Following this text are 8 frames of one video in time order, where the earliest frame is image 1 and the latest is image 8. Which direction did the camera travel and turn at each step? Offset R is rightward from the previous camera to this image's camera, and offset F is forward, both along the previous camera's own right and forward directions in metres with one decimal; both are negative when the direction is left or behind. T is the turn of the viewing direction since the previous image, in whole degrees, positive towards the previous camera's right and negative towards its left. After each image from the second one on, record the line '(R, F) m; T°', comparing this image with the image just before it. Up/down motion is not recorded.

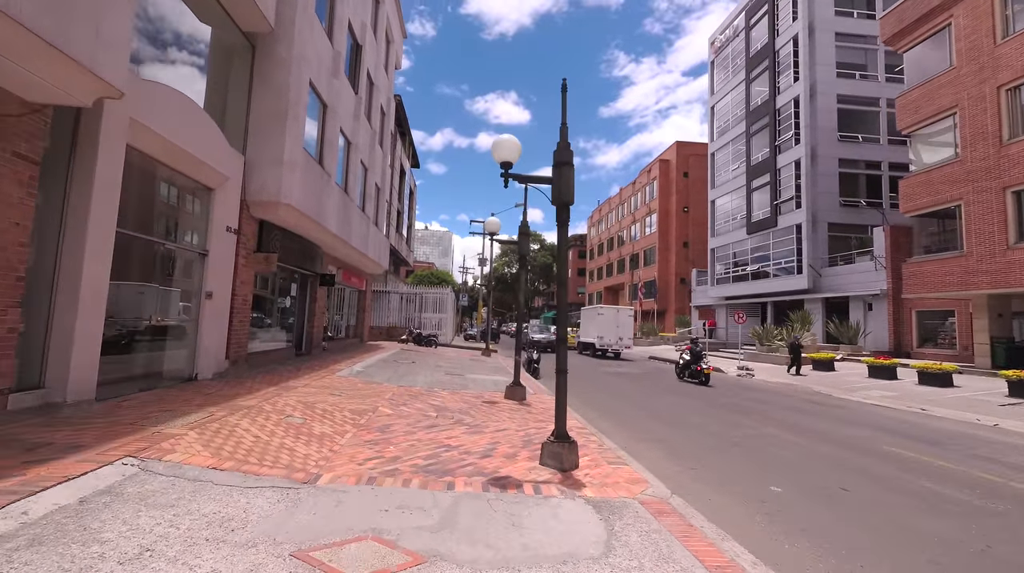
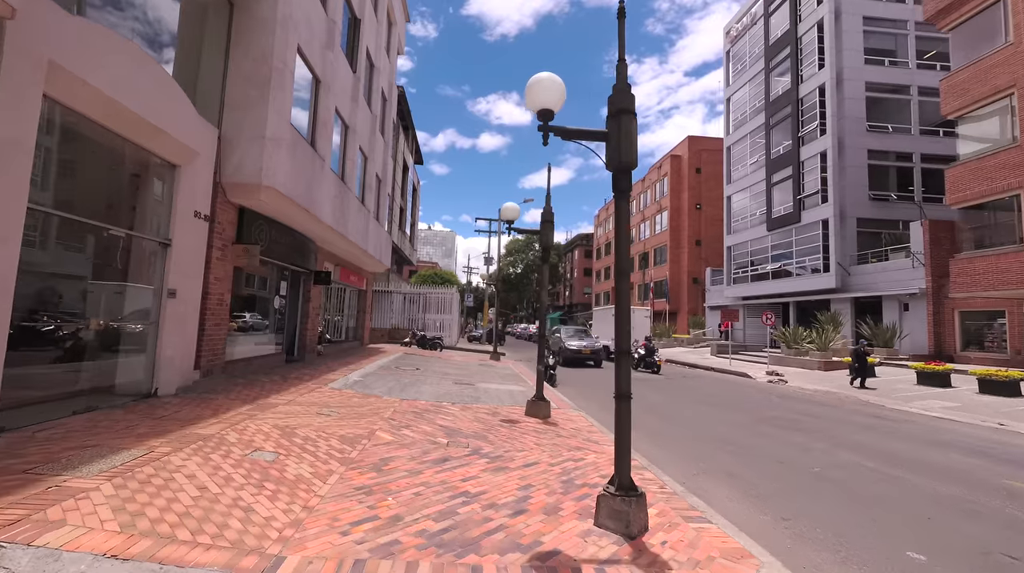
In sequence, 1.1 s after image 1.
(-0.4, +1.5) m; 0°
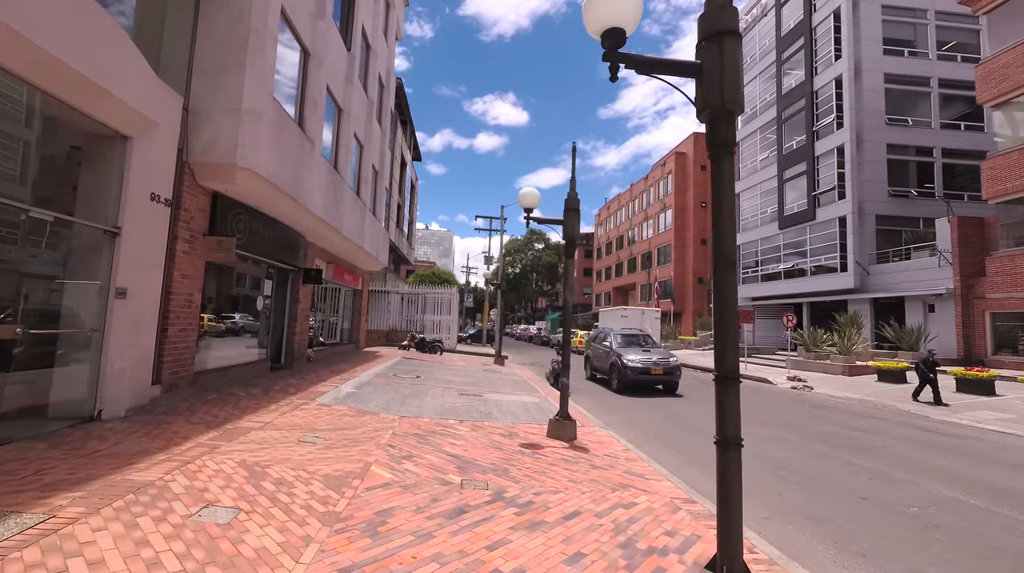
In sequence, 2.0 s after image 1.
(-0.4, +1.3) m; 0°
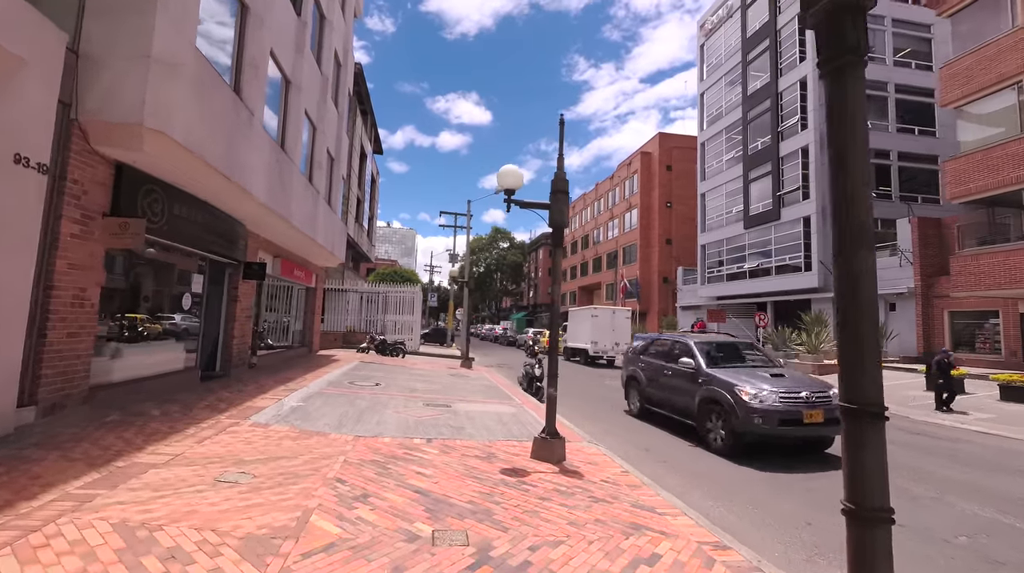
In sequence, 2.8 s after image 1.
(-0.2, +1.1) m; +5°
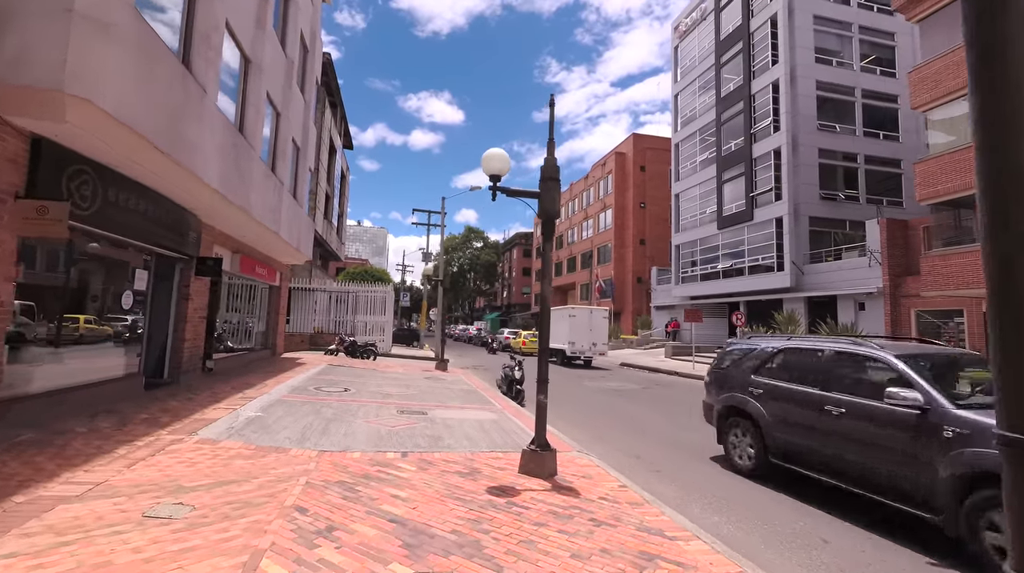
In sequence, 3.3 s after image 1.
(-0.2, +0.6) m; +3°
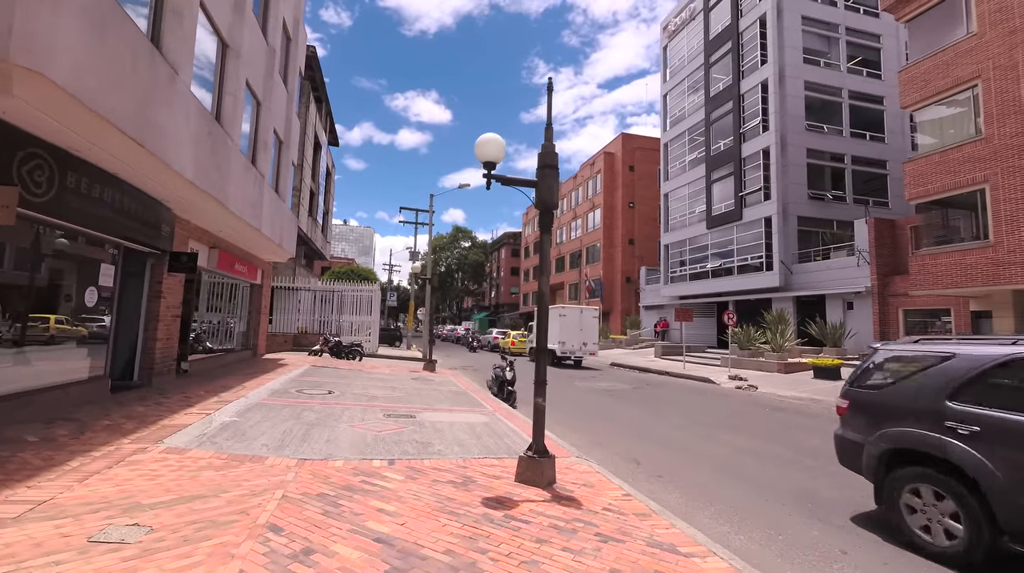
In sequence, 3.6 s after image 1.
(-0.1, +0.4) m; +2°
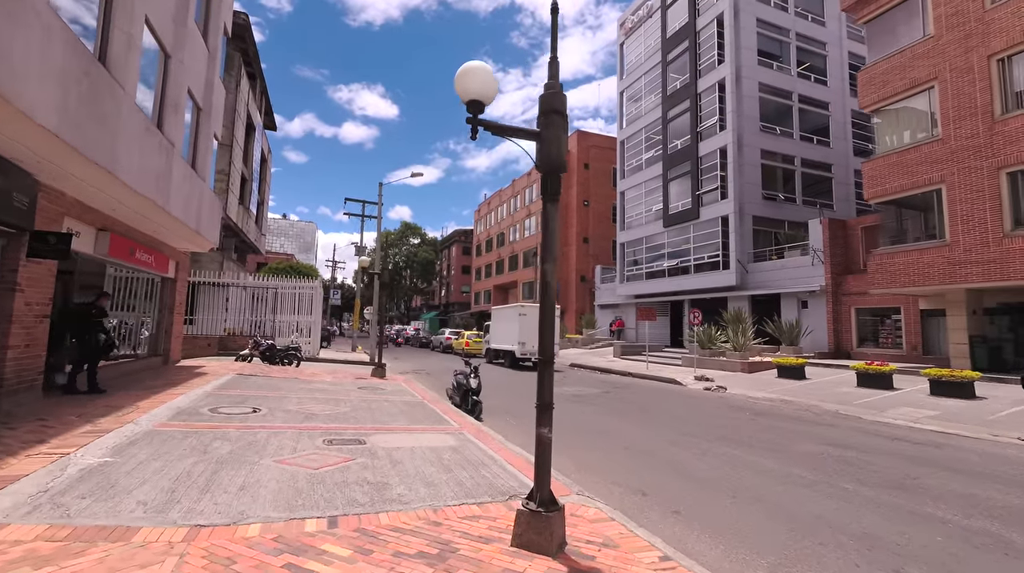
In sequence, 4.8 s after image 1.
(-0.4, +1.5) m; +6°
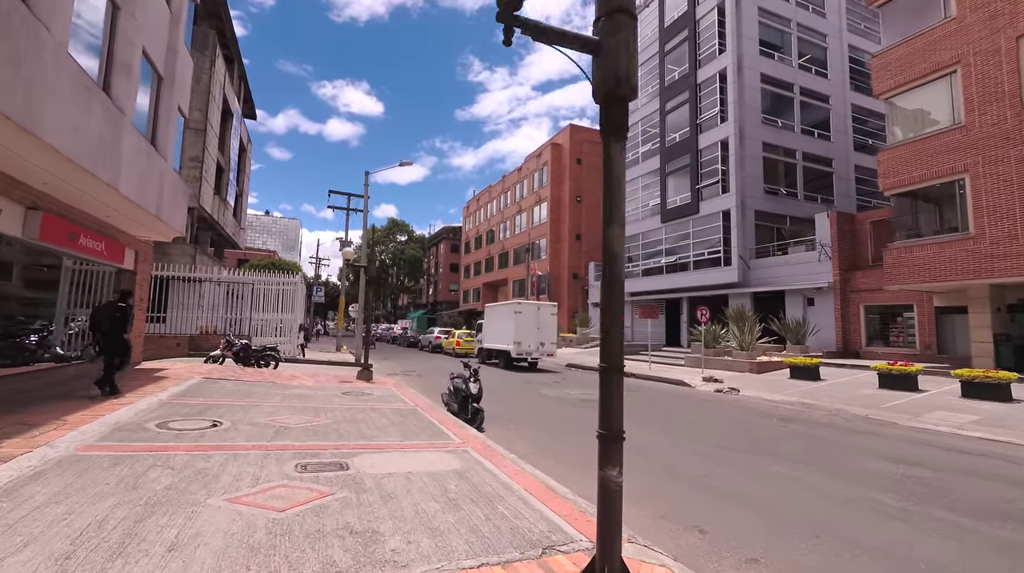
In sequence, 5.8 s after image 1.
(-0.4, +1.3) m; +2°
